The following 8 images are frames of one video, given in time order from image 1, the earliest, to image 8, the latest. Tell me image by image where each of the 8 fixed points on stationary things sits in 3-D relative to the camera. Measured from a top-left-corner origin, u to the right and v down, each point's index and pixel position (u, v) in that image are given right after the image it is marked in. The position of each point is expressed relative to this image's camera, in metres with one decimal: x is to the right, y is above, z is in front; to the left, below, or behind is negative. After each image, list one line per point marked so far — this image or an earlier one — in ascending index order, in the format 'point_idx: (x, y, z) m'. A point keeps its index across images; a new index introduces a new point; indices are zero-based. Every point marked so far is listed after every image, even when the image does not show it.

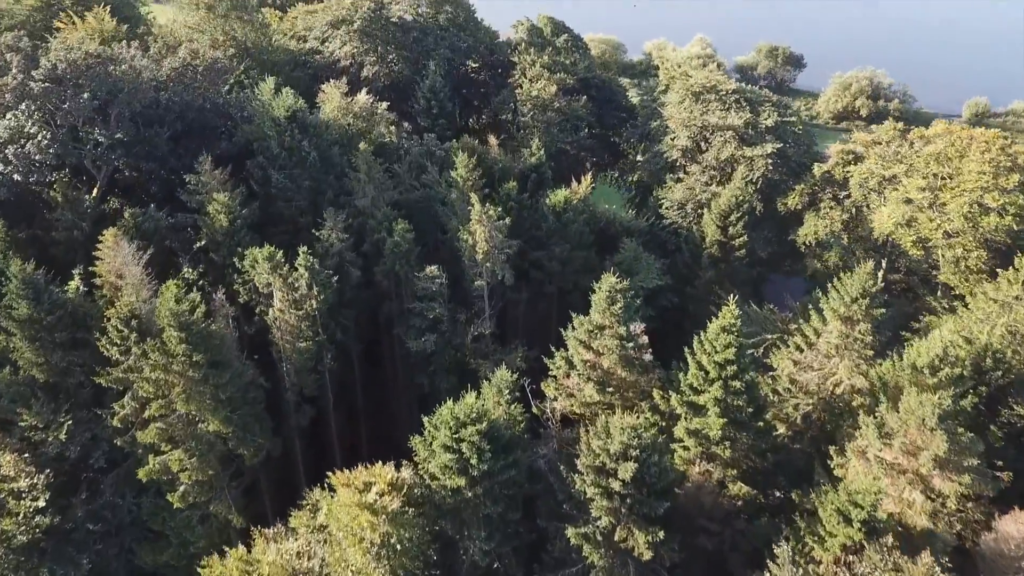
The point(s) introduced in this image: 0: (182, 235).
0: (-8.6, +1.4, +20.1) m
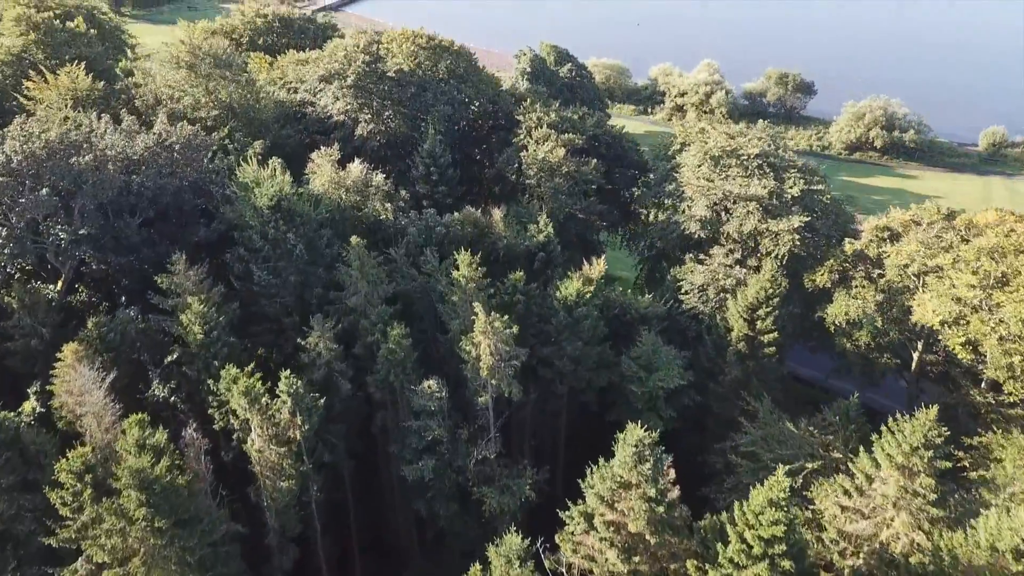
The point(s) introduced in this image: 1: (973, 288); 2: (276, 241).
0: (-8.4, -1.3, +18.1) m
1: (+11.4, 0.0, +19.0) m
2: (-5.8, +1.2, +19.1) m
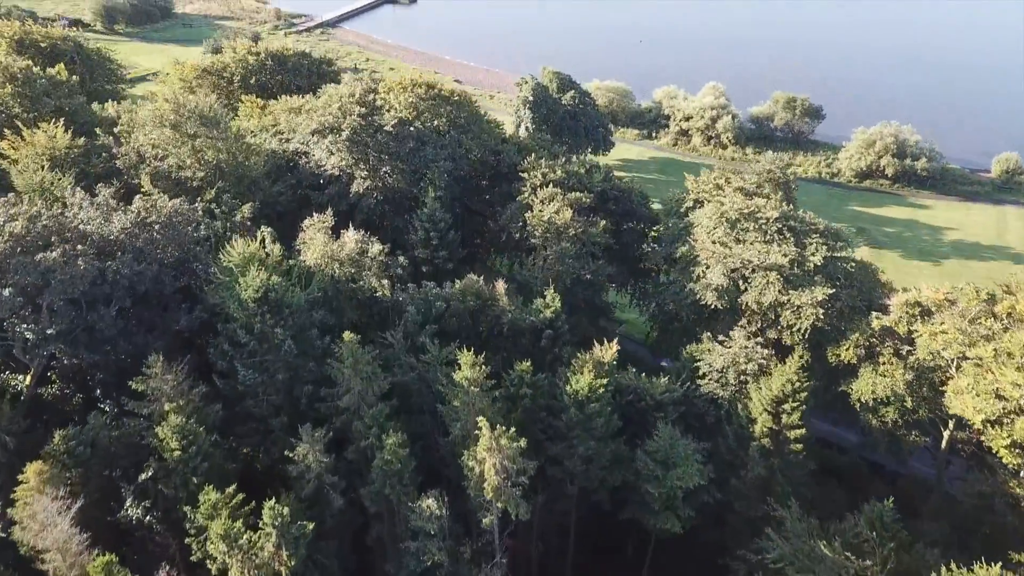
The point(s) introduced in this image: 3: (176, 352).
0: (-8.2, -3.5, +16.6) m
1: (+11.5, -2.2, +17.6) m
2: (-5.7, -1.1, +17.7) m
3: (-8.3, -1.6, +19.1) m
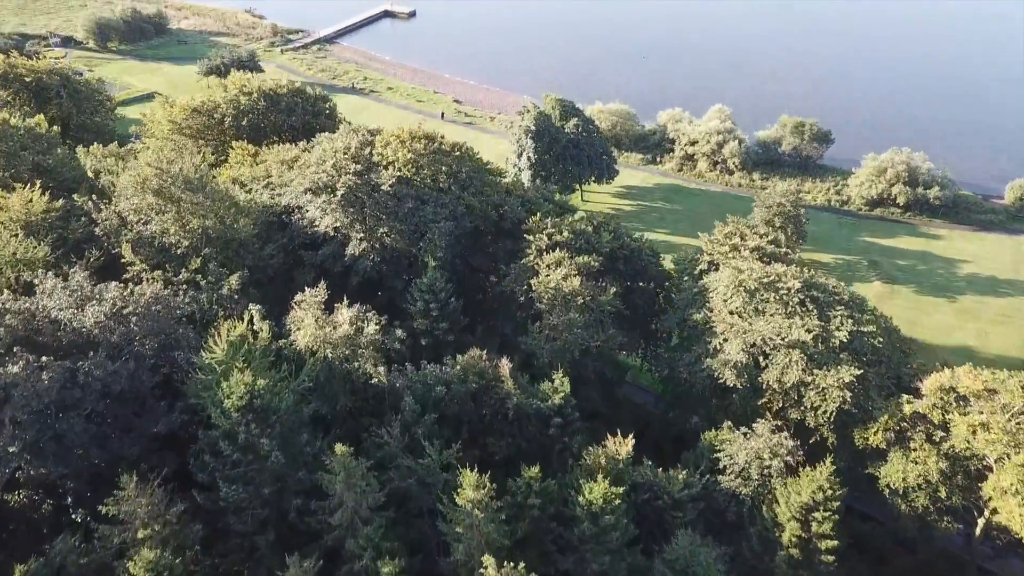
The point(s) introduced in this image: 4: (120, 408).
0: (-8.1, -5.7, +15.1) m
1: (+11.7, -4.4, +16.1) m
2: (-5.5, -3.3, +16.2) m
3: (-8.2, -3.8, +17.6) m
4: (-8.9, -2.7, +17.6) m
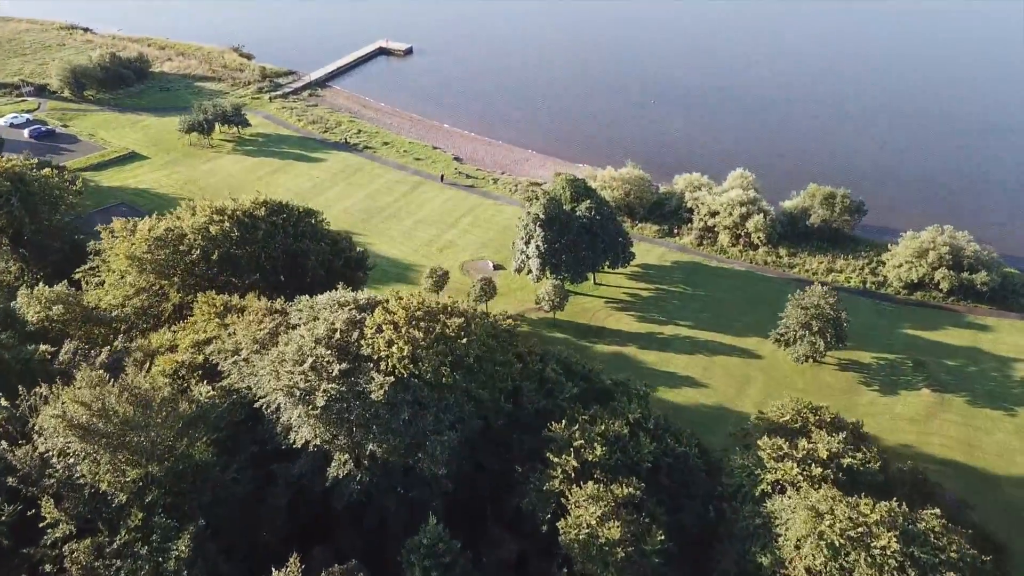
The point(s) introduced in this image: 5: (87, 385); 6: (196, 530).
0: (-7.5, -11.9, +10.4) m
1: (+12.2, -10.5, +11.4) m
2: (-5.0, -9.4, +11.5) m
3: (-7.6, -9.9, +12.9) m
4: (-8.4, -8.9, +12.8) m
5: (-10.6, -2.4, +19.2) m
6: (-7.6, -5.8, +18.5) m
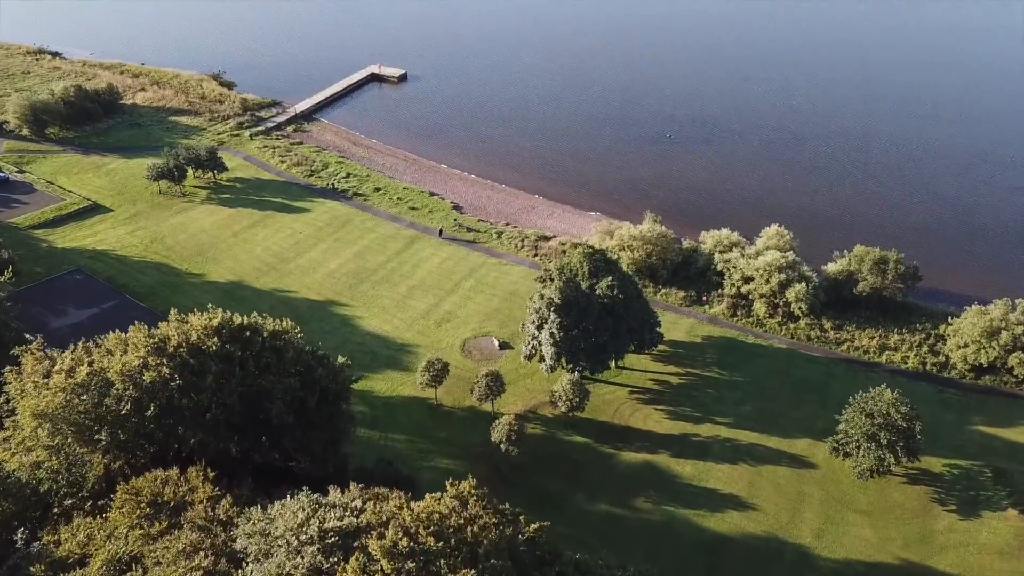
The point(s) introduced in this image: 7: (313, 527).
0: (-6.7, -16.8, +3.8) m
1: (+13.0, -15.3, +4.9) m
2: (-4.3, -14.3, +4.8) m
3: (-6.9, -14.9, +6.3) m
4: (-7.7, -13.8, +6.2) m
5: (-9.9, -7.3, +12.5) m
6: (-6.9, -10.7, +11.9) m
7: (-4.5, -5.2, +16.9) m
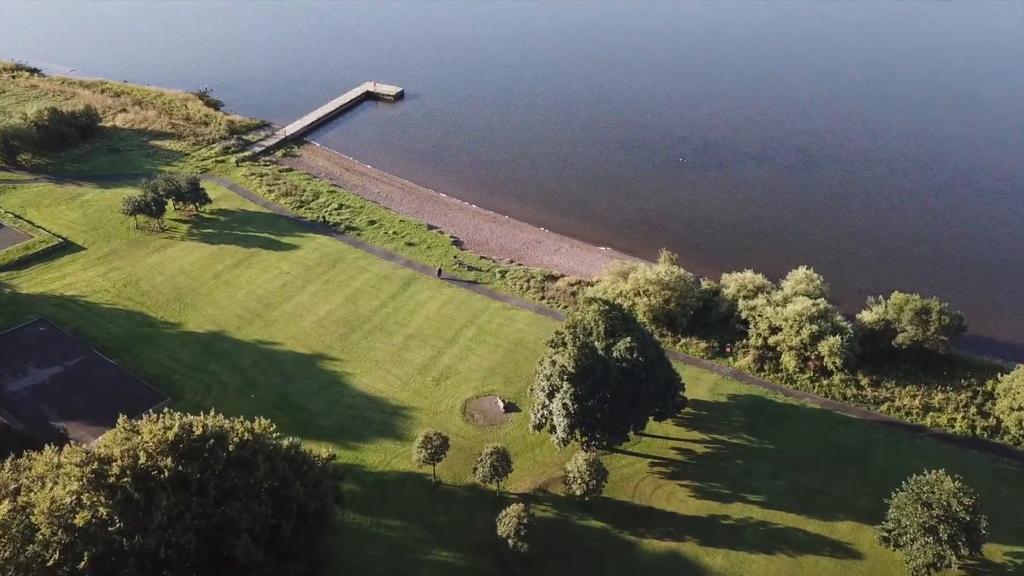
0: (-6.3, -19.7, -0.5) m
1: (+13.4, -18.2, +0.6) m
2: (-3.8, -17.3, +0.5) m
3: (-6.5, -17.8, +1.9) m
4: (-7.2, -16.8, +1.9) m
5: (-9.5, -10.3, +8.2) m
6: (-6.5, -13.7, +7.6) m
7: (-4.1, -8.2, +12.6) m
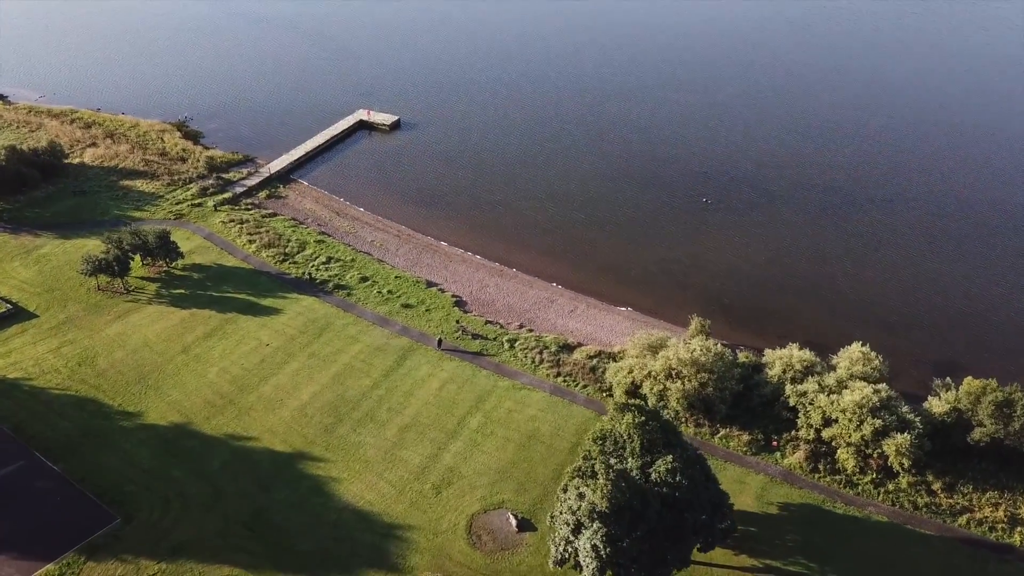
0: (-5.5, -24.1, -6.9) m
1: (+14.2, -22.5, -5.7) m
2: (-3.0, -21.6, -5.9) m
3: (-5.7, -22.1, -4.4) m
4: (-6.5, -21.1, -4.5) m
5: (-8.8, -14.6, +1.8) m
6: (-5.8, -18.0, +1.2) m
7: (-3.4, -12.5, +6.3) m
